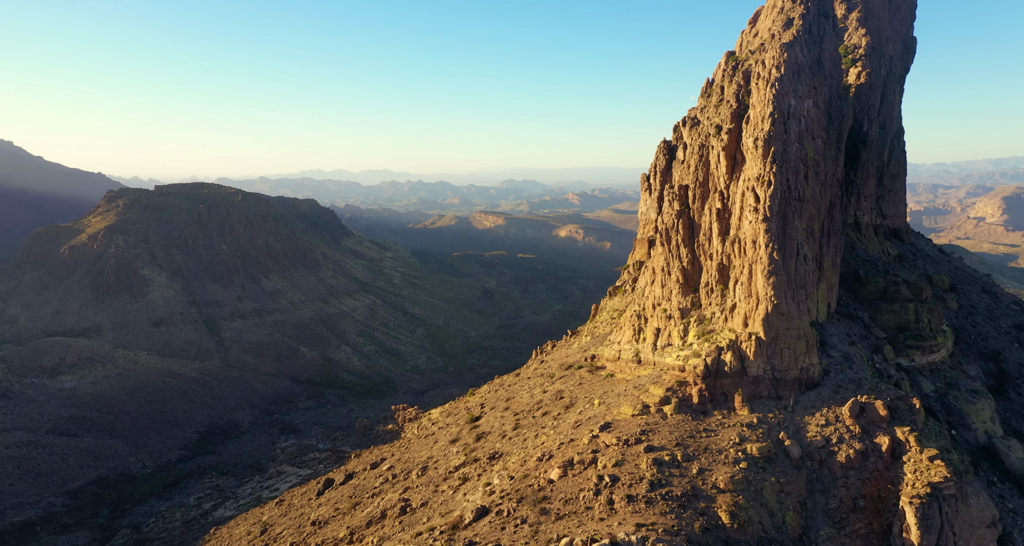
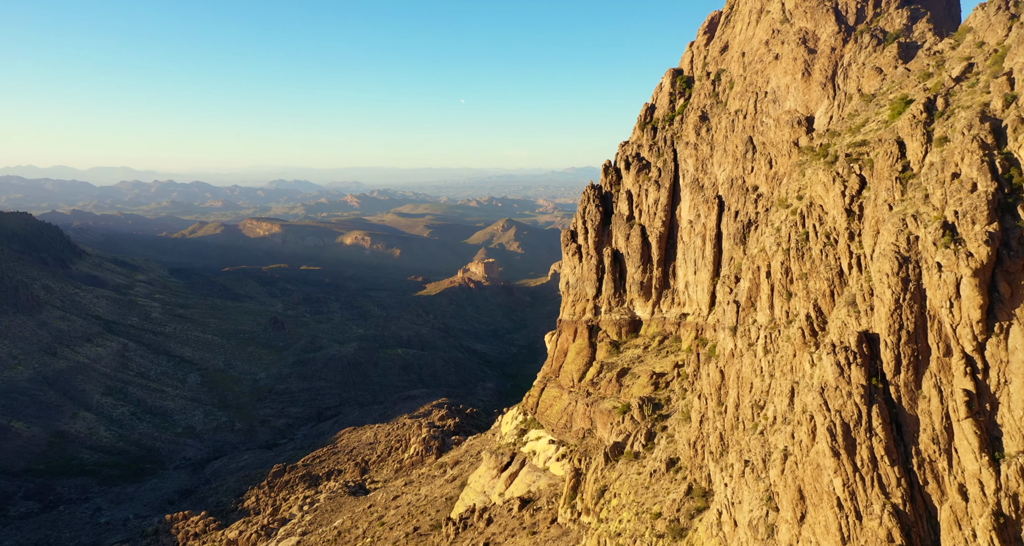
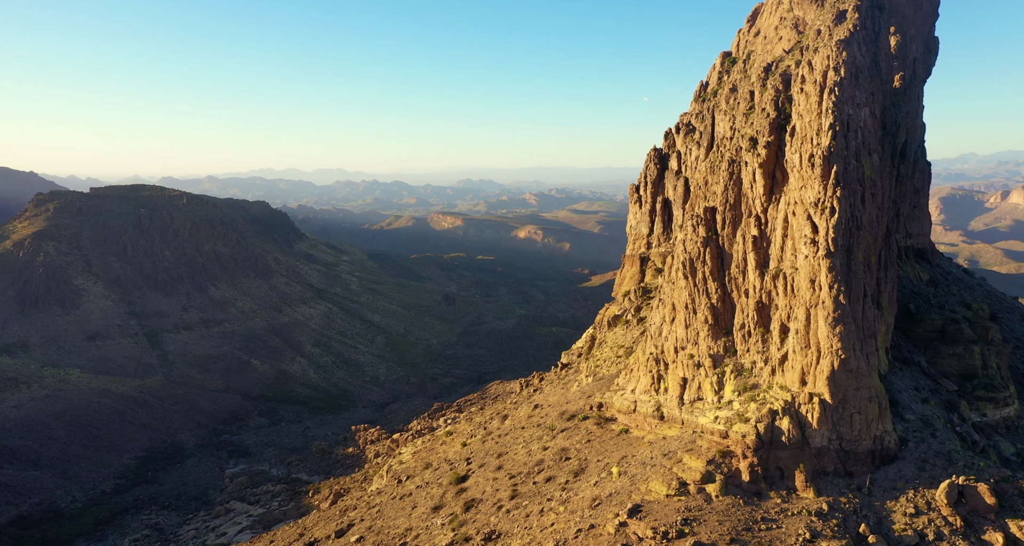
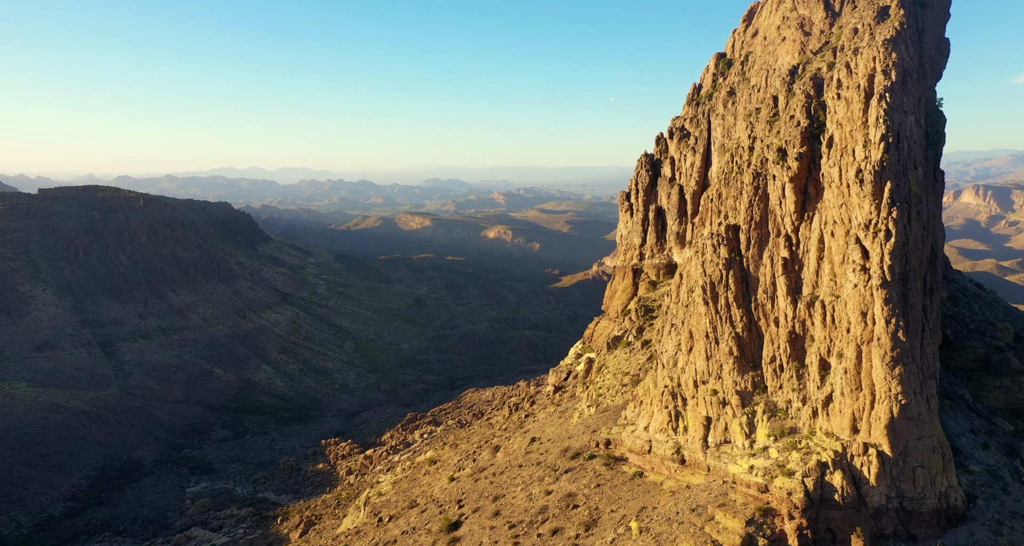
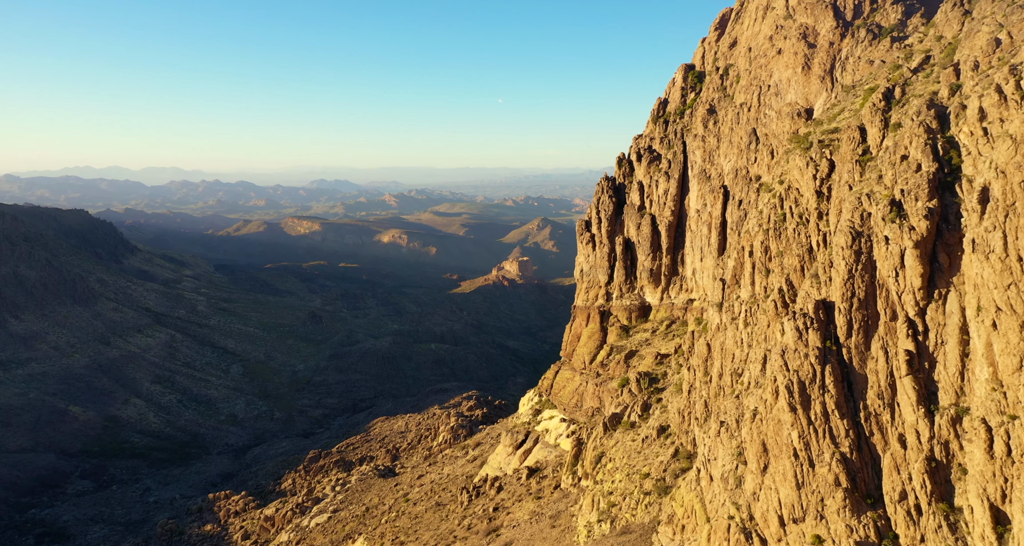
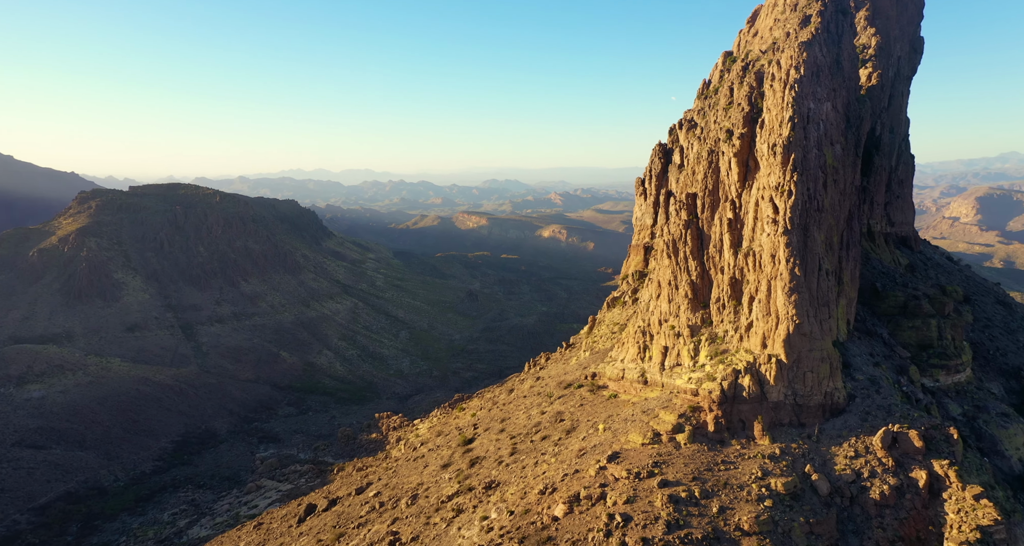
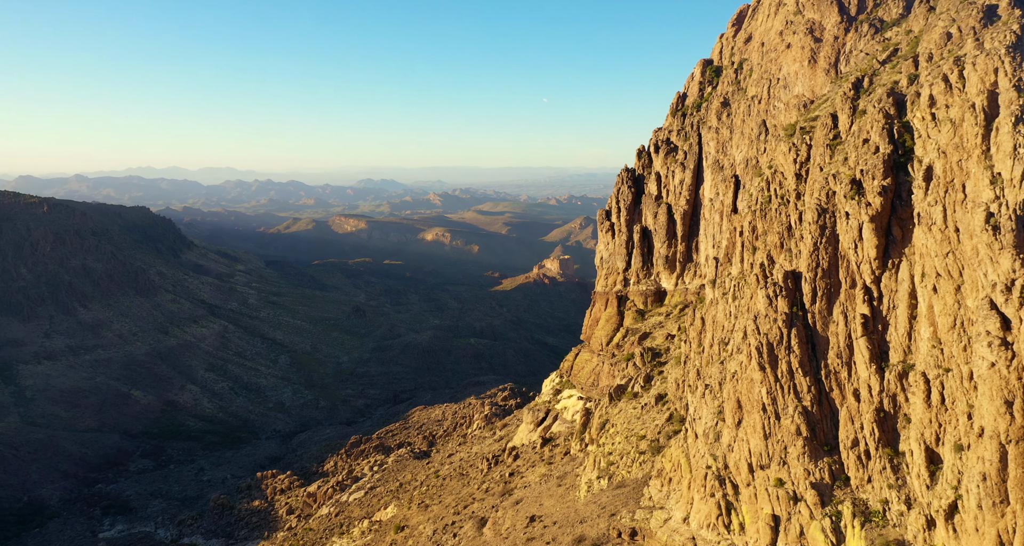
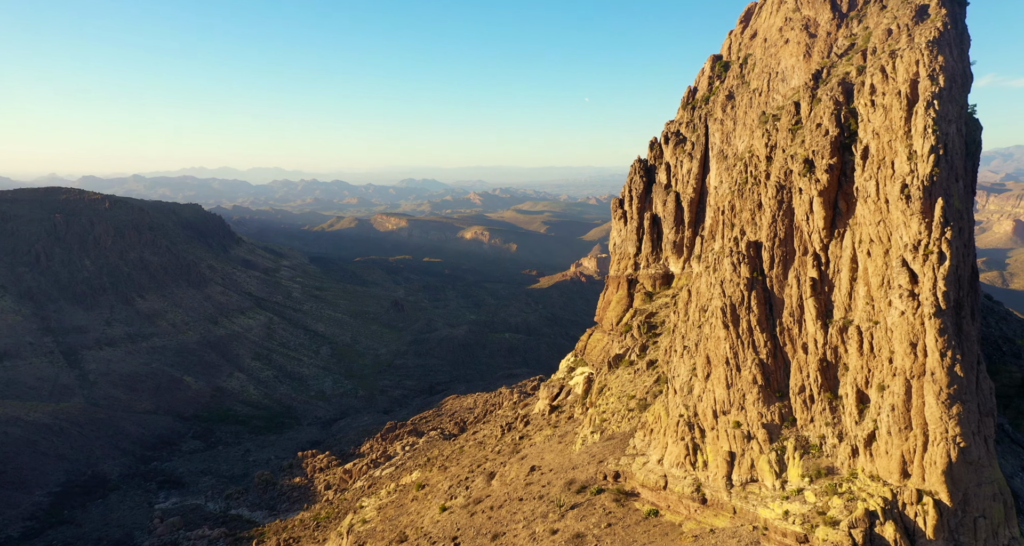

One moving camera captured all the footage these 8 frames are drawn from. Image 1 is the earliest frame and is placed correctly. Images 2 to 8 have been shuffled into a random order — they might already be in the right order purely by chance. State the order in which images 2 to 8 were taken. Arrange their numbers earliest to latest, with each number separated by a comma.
6, 3, 4, 8, 7, 5, 2
